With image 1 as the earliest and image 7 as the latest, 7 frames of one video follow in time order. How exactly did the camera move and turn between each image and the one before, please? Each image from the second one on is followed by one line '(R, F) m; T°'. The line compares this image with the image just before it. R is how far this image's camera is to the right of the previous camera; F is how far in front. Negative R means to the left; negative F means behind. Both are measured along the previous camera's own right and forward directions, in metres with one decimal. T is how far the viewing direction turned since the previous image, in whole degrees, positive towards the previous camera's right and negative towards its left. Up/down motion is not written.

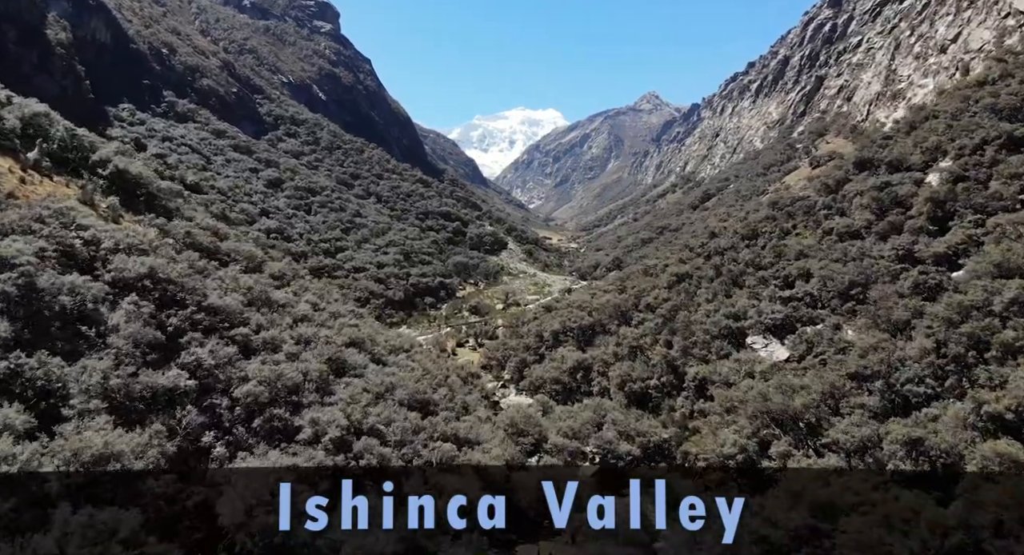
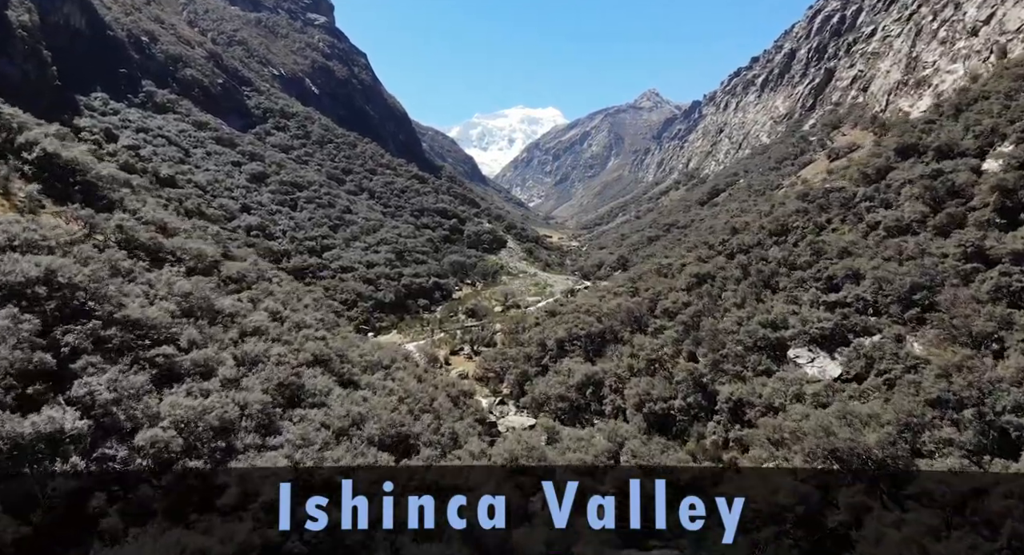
(0.0, +4.1) m; 0°
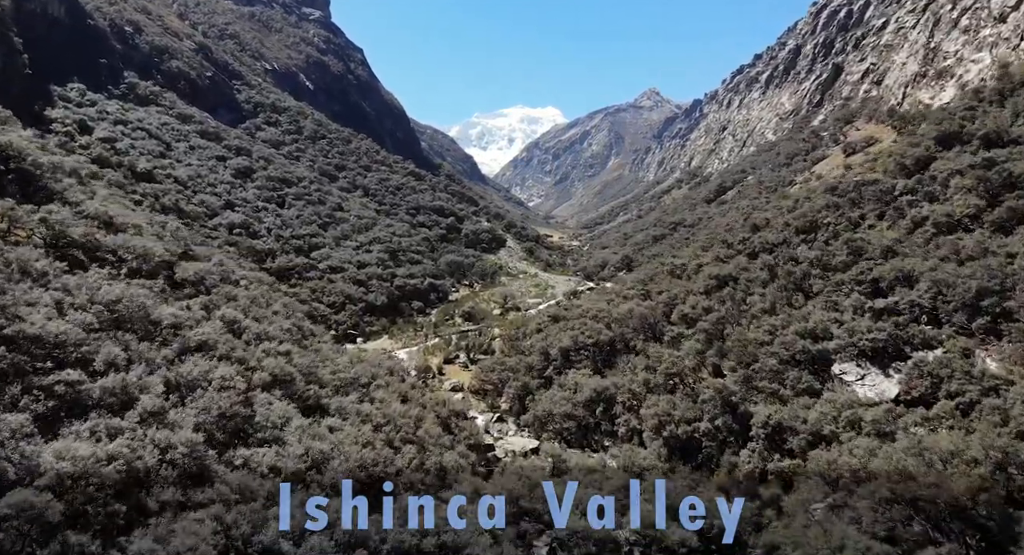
(0.0, +3.2) m; 0°
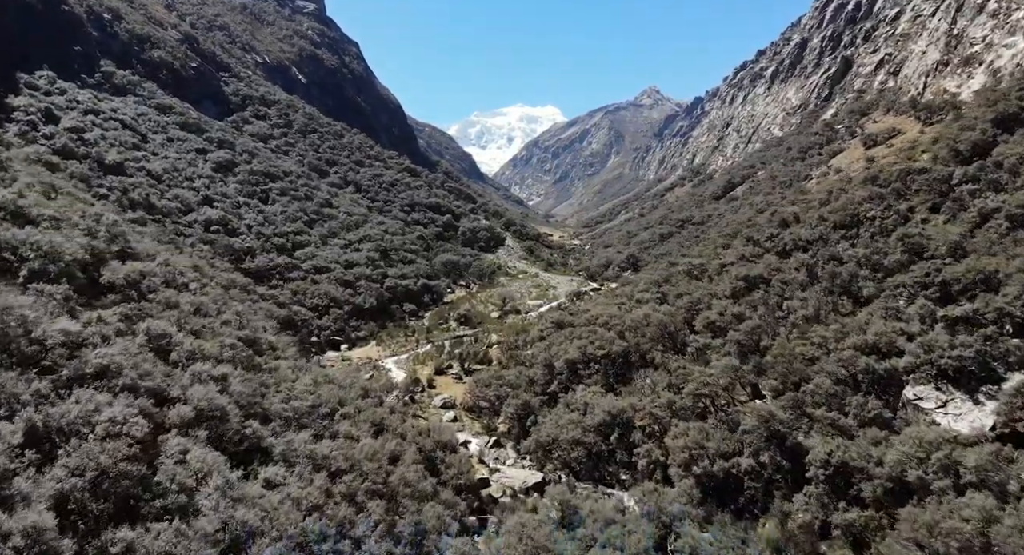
(0.0, +3.6) m; 0°
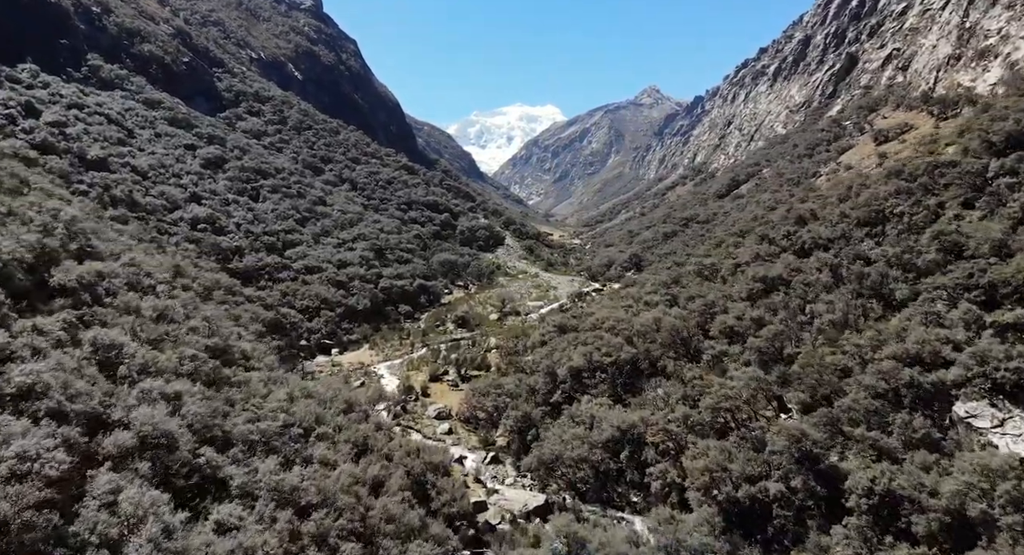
(0.0, +1.8) m; 0°
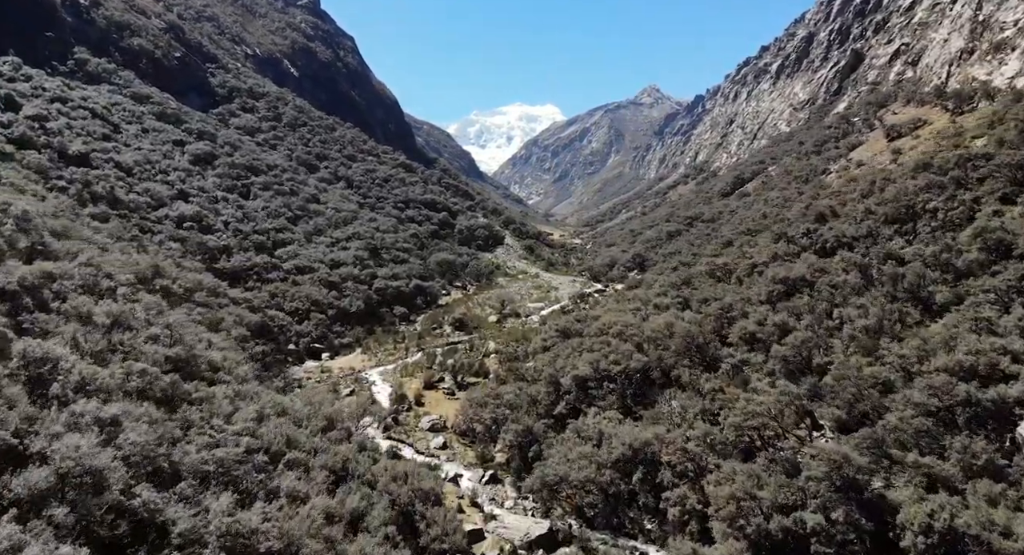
(0.0, +1.8) m; 0°
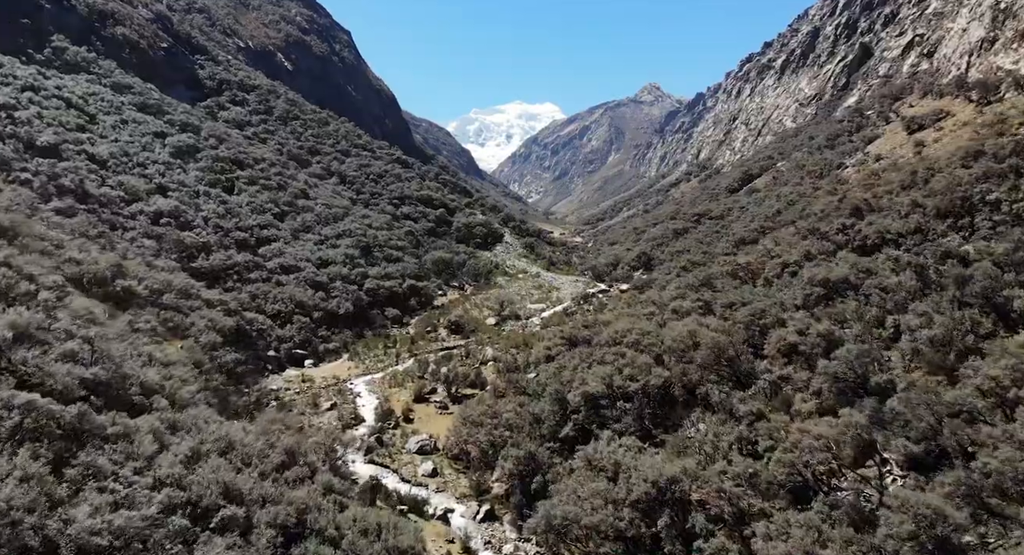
(0.0, +2.7) m; 0°
